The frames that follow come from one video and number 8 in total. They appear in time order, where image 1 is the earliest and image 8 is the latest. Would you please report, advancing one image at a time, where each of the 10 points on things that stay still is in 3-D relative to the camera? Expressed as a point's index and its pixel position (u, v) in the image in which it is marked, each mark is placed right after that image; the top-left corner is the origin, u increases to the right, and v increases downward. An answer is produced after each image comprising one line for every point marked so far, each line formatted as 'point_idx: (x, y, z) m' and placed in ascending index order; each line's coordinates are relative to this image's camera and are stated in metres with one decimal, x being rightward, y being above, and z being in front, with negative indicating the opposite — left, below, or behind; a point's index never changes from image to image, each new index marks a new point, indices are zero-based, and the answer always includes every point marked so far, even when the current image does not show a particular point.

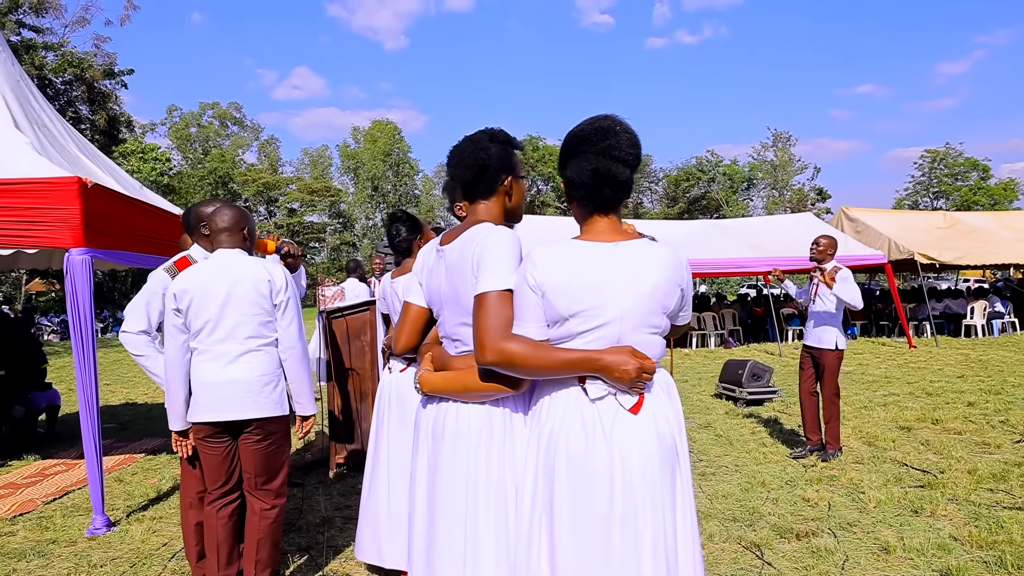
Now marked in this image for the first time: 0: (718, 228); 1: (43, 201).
0: (+4.6, +1.3, +17.0) m
1: (-2.7, +0.5, +4.4) m
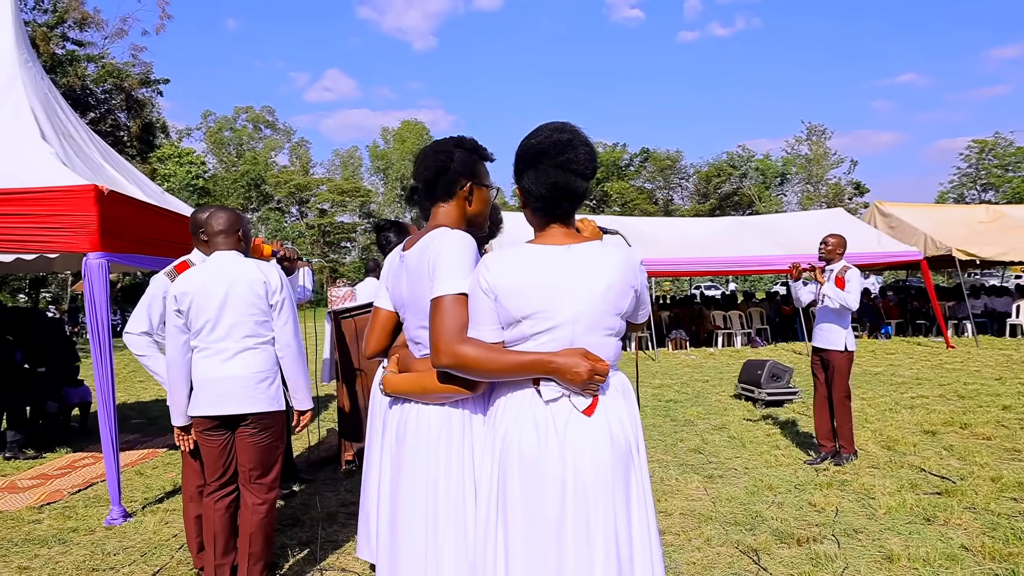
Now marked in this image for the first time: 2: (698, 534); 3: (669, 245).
0: (+5.1, +1.4, +16.9) m
1: (-2.7, +0.5, +4.6) m
2: (+1.0, -1.3, +4.2) m
3: (+3.2, +0.9, +15.8) m
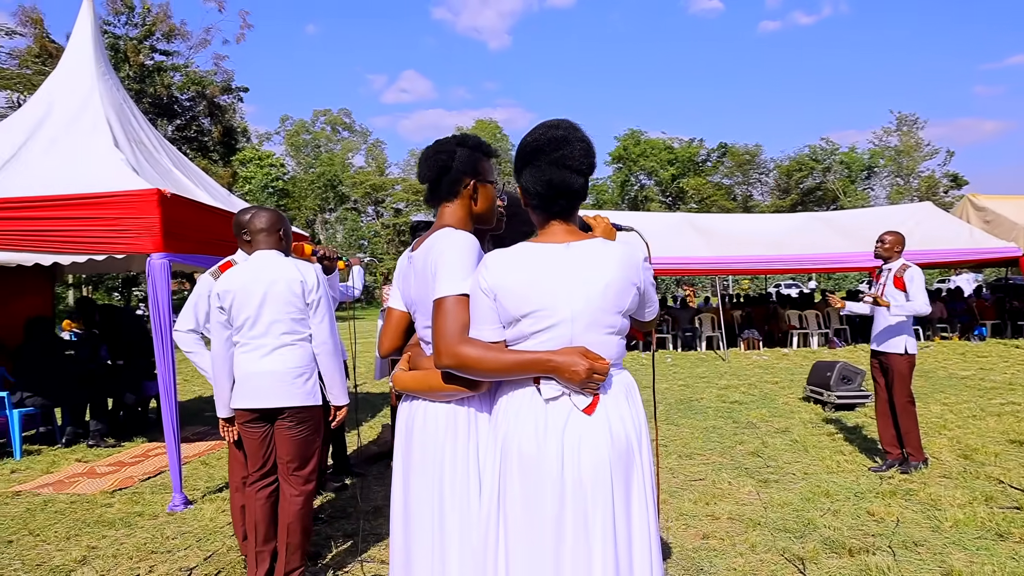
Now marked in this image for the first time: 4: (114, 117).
0: (+6.6, +1.4, +16.3) m
1: (-2.4, +0.5, +4.8) m
2: (+1.2, -1.3, +4.1) m
3: (+4.6, +0.9, +15.4) m
4: (-3.1, +1.4, +6.1) m
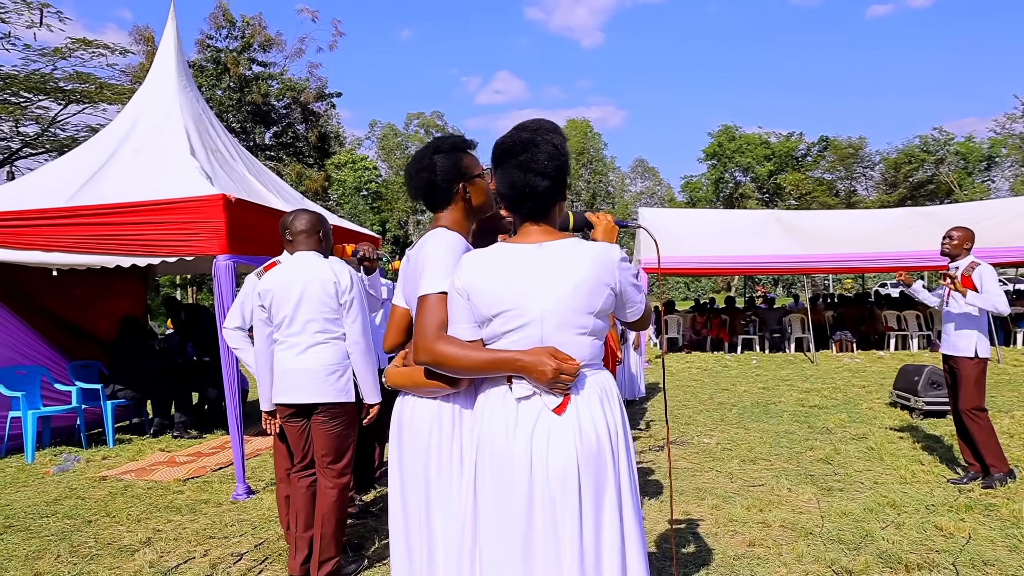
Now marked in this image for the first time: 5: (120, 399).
0: (+8.2, +1.4, +15.4) m
1: (-2.1, +0.5, +5.1) m
2: (+1.4, -1.3, +3.9) m
3: (+6.1, +0.9, +14.7) m
4: (-2.7, +1.4, +6.4) m
5: (-3.6, -1.0, +7.0) m
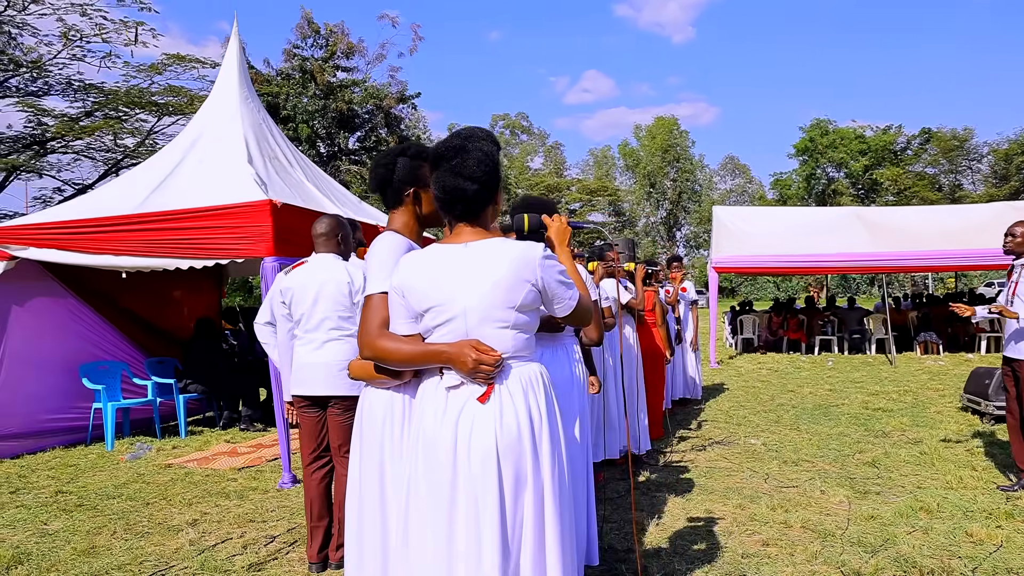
0: (+9.6, +1.5, +14.4) m
1: (-1.9, +0.5, +5.5) m
2: (+1.5, -1.3, +3.9) m
3: (+7.4, +1.0, +14.1) m
4: (-2.3, +1.4, +6.8) m
5: (-3.1, -1.0, +7.5) m
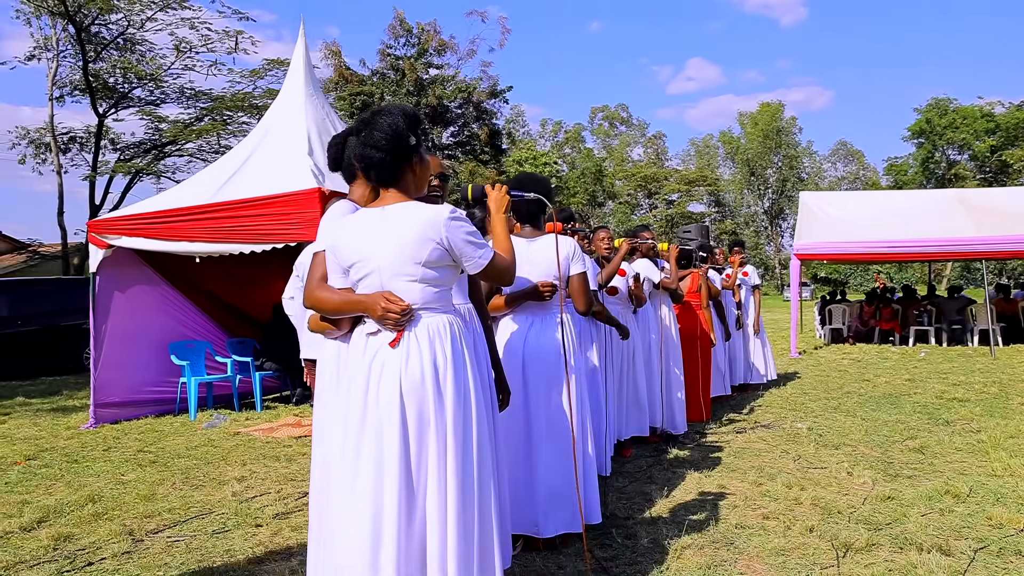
0: (+10.9, +1.7, +13.2) m
1: (-1.6, +0.6, +5.9) m
2: (+1.5, -1.2, +3.9) m
3: (+8.8, +1.2, +13.1) m
4: (-1.9, +1.5, +7.3) m
5: (-2.6, -0.9, +8.1) m
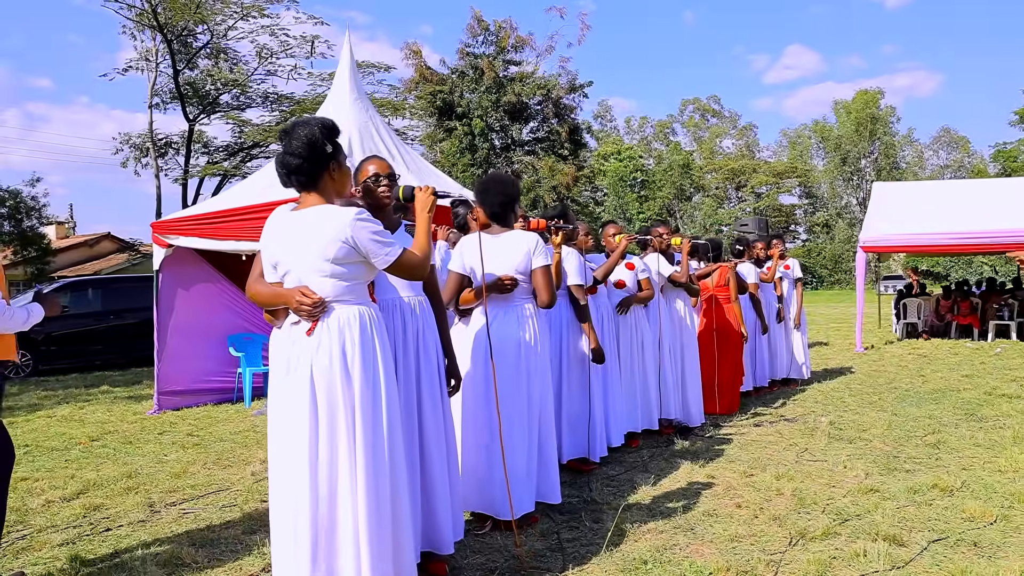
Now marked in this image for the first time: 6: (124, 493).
0: (+11.8, +1.8, +12.0) m
1: (-1.5, +0.7, +6.3) m
2: (+1.3, -1.1, +3.9) m
3: (+9.7, +1.3, +12.2) m
4: (-1.6, +1.6, +7.7) m
5: (-2.2, -0.8, +8.6) m
6: (-2.3, -1.2, +4.6) m
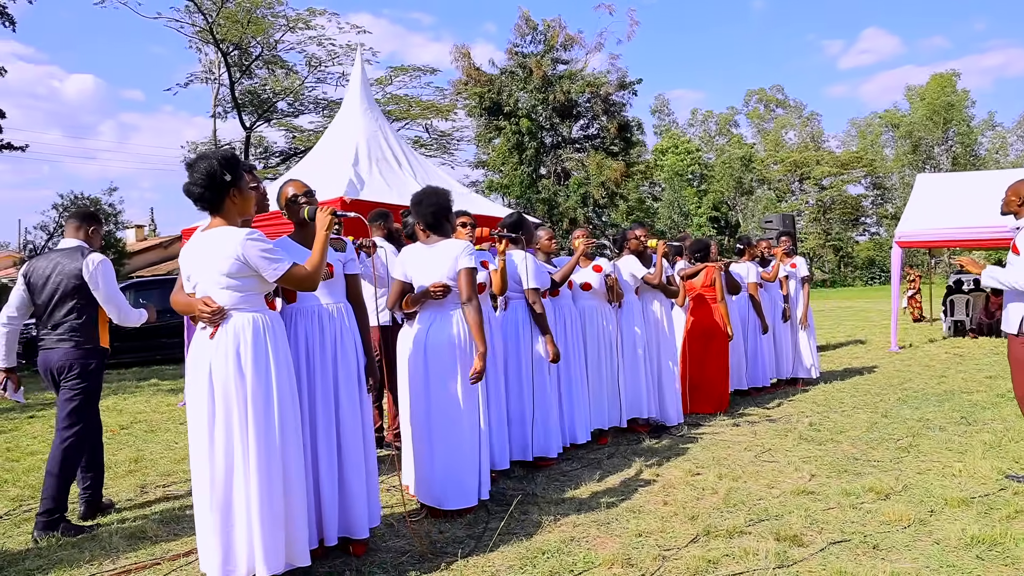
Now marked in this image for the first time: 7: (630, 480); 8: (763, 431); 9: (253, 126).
0: (+12.2, +1.9, +11.1) m
1: (-1.6, +0.6, +6.7) m
2: (+1.0, -1.2, +4.1) m
3: (+10.1, +1.4, +11.5) m
4: (-1.6, +1.5, +8.1) m
5: (-2.1, -0.8, +9.1) m
6: (-2.6, -1.2, +5.1) m
7: (+0.7, -1.2, +4.7) m
8: (+2.0, -1.1, +6.0) m
9: (-6.7, +4.2, +19.9) m
